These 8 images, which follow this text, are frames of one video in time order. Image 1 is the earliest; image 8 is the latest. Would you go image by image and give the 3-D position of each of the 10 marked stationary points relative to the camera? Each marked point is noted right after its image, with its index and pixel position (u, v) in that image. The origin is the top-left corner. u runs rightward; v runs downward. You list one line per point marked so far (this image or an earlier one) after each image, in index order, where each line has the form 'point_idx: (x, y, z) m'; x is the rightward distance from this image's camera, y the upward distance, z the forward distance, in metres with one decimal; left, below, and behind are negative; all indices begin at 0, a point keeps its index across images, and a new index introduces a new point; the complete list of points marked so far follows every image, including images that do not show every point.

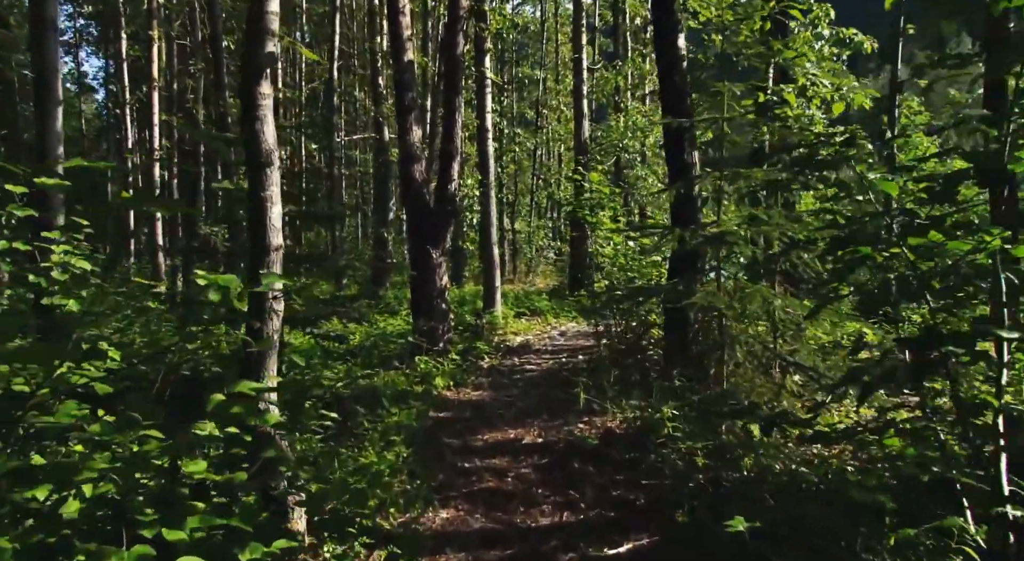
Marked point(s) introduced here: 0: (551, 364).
0: (+0.6, -1.2, +15.3) m
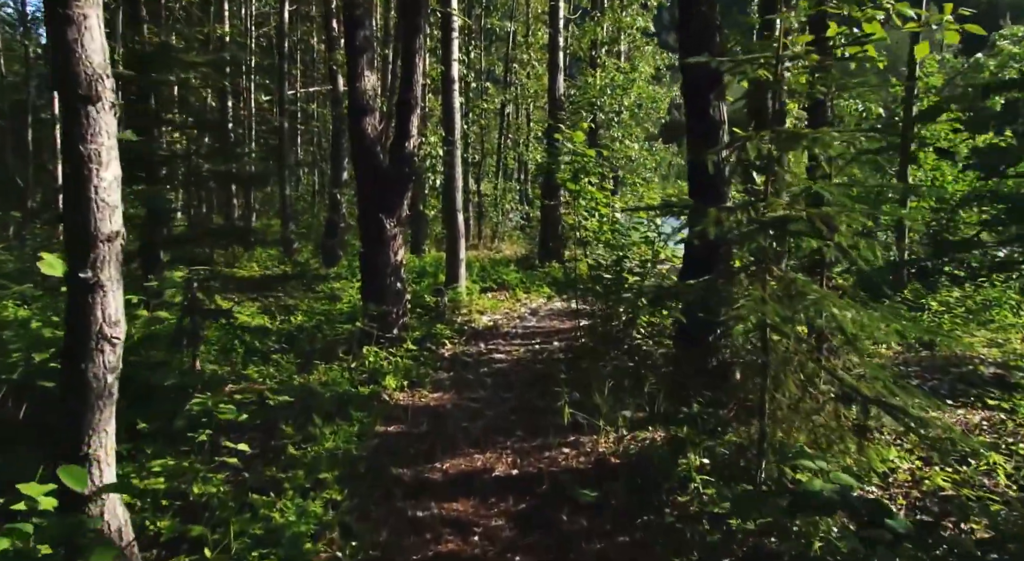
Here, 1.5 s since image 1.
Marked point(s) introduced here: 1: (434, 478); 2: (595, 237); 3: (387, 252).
0: (+0.1, -0.9, +13.3) m
1: (-0.6, -1.4, +7.5) m
2: (+1.0, +0.6, +12.9) m
3: (-1.5, +0.3, +12.3) m
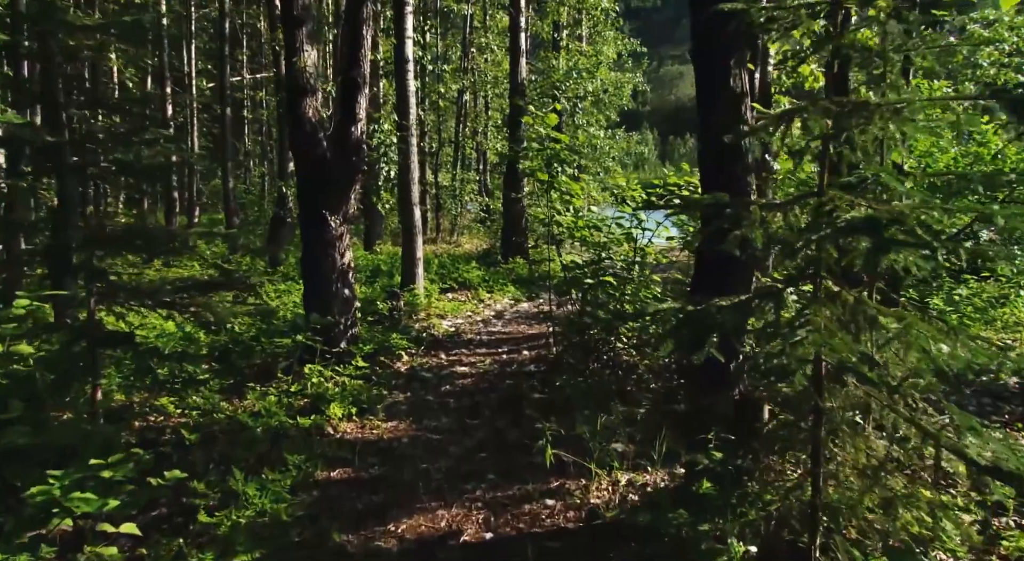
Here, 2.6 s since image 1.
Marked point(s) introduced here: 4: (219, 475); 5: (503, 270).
0: (-0.2, -0.9, +11.8) m
1: (-0.7, -1.5, +6.0) m
2: (+0.6, +0.5, +11.4) m
3: (-1.8, +0.3, +10.7) m
4: (-2.0, -1.3, +7.2) m
5: (-0.2, +0.2, +18.2) m
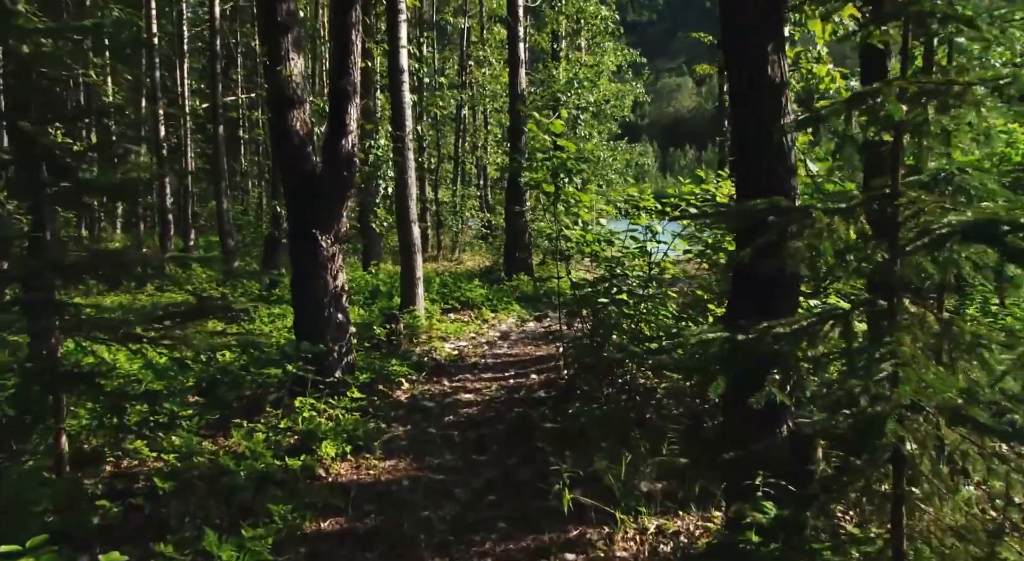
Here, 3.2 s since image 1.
0: (-0.2, -1.1, +11.0) m
1: (-0.6, -1.6, +5.2) m
2: (+0.7, +0.4, +10.7) m
3: (-1.8, 0.0, +10.0) m
4: (-1.9, -1.5, +6.4) m
5: (-0.1, -0.1, +17.5) m
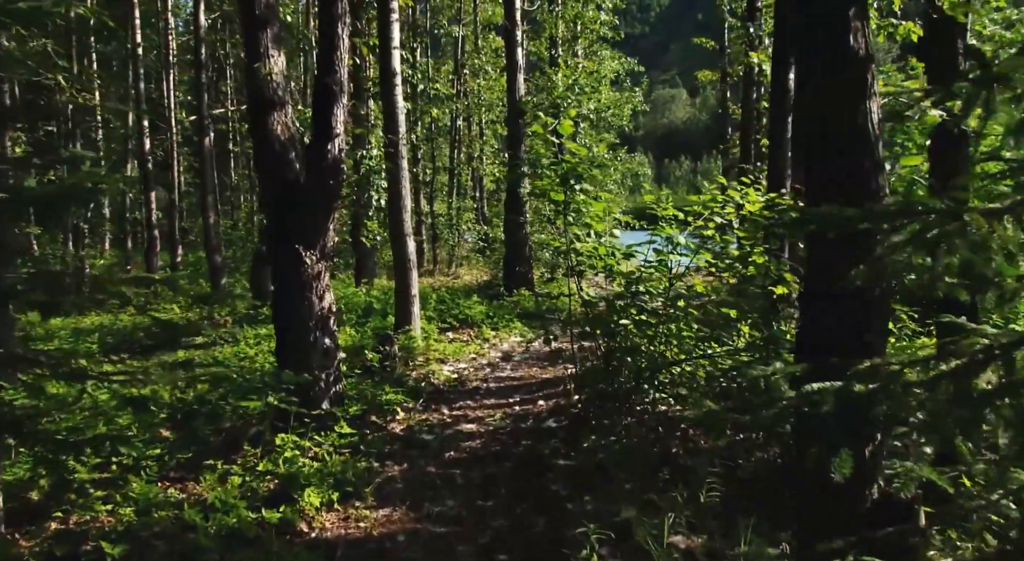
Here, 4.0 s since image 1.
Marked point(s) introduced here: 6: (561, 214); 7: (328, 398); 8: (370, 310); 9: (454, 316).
0: (-0.1, -1.3, +10.0) m
1: (-0.5, -1.7, +4.2) m
2: (+0.7, +0.2, +9.7) m
3: (-1.7, -0.1, +9.0) m
4: (-1.9, -1.7, +5.4) m
5: (-0.1, -0.4, +16.5) m
6: (+0.5, +0.6, +9.8) m
7: (-1.6, -1.0, +9.1) m
8: (-2.0, -0.4, +14.4) m
9: (-0.9, -0.5, +15.5) m
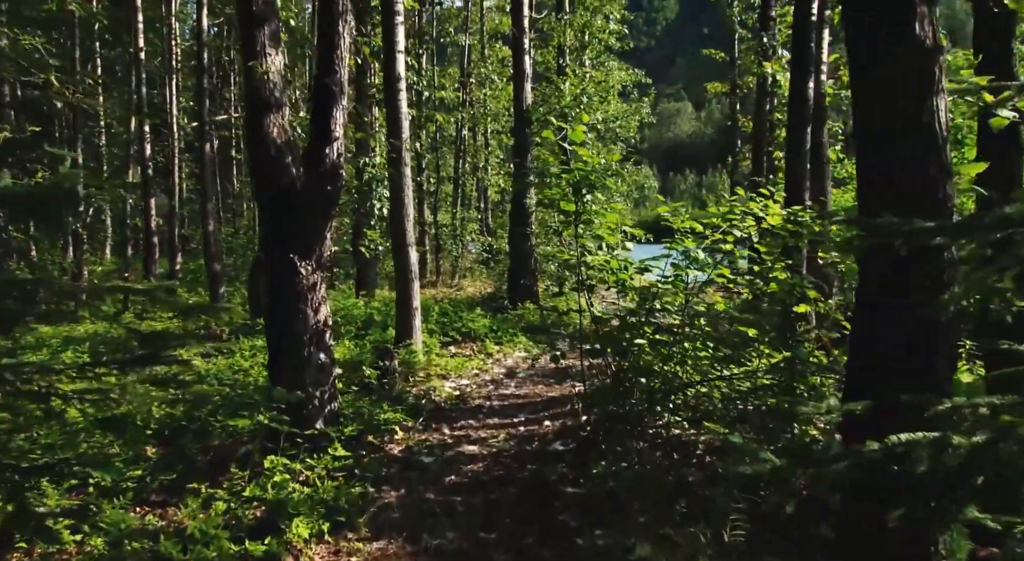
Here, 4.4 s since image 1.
0: (-0.1, -1.4, +9.5) m
1: (-0.5, -1.8, +3.7) m
2: (+0.8, +0.1, +9.2) m
3: (-1.7, -0.2, +8.5) m
4: (-1.8, -1.7, +4.9) m
5: (0.0, -0.6, +16.0) m
6: (+0.5, +0.5, +9.4) m
7: (-1.5, -1.1, +8.6) m
8: (-1.9, -0.6, +13.9) m
9: (-0.8, -0.7, +15.0) m
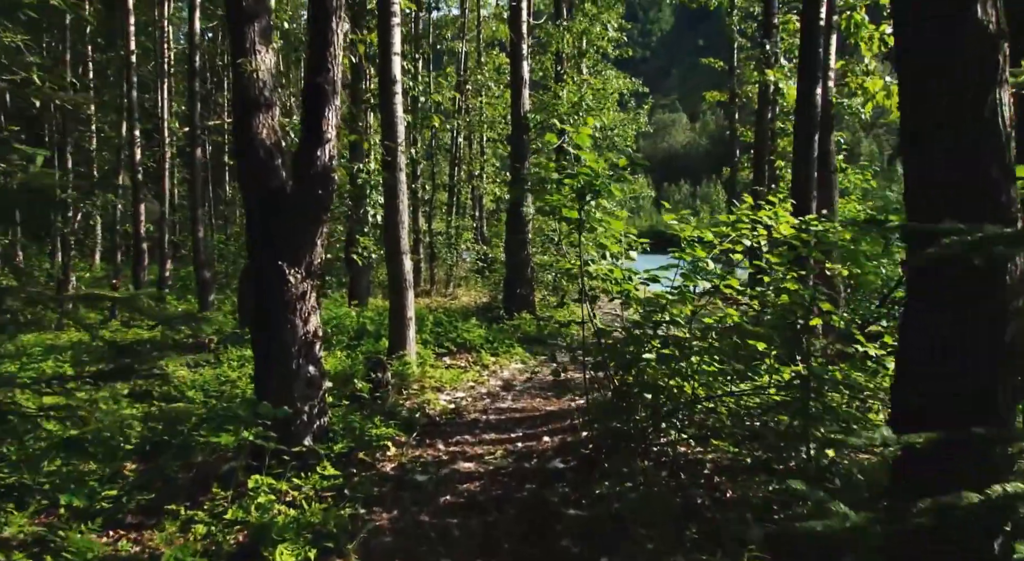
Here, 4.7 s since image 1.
0: (-0.1, -1.5, +9.1) m
1: (-0.5, -1.8, +3.3) m
2: (+0.8, 0.0, +8.8) m
3: (-1.7, -0.3, +8.1) m
4: (-1.8, -1.7, +4.5) m
5: (-0.1, -0.7, +15.6) m
6: (+0.5, +0.4, +9.0) m
7: (-1.6, -1.2, +8.2) m
8: (-1.9, -0.7, +13.5) m
9: (-0.8, -0.8, +14.6) m
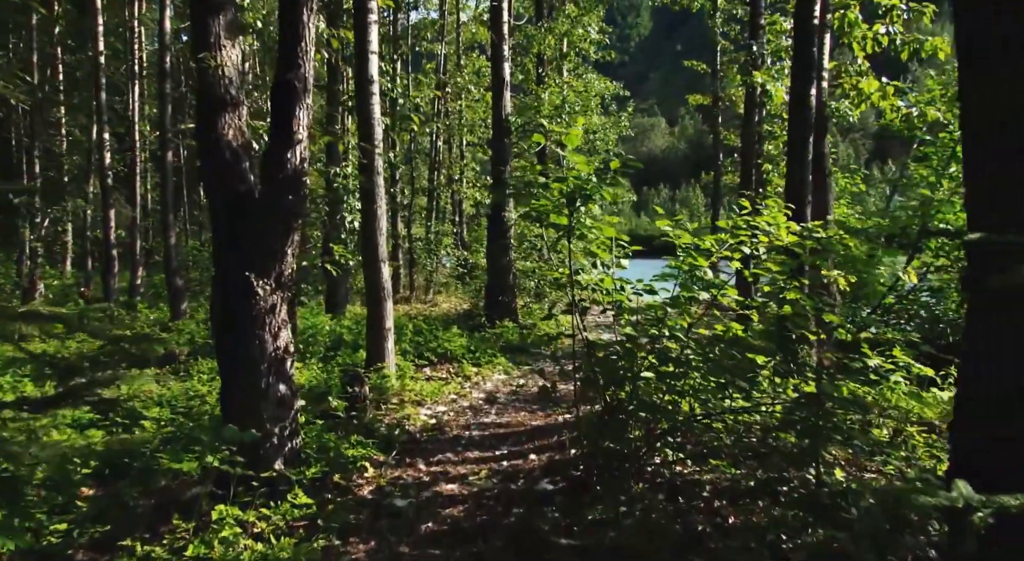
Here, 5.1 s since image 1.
0: (-0.2, -1.6, +8.6) m
1: (-0.5, -1.9, +2.8) m
2: (+0.6, -0.1, +8.3) m
3: (-1.8, -0.4, +7.5) m
4: (-1.9, -1.8, +3.9) m
5: (-0.3, -0.8, +15.1) m
6: (+0.4, +0.3, +8.5) m
7: (-1.7, -1.3, +7.6) m
8: (-2.1, -0.8, +12.9) m
9: (-1.1, -0.9, +14.0) m
